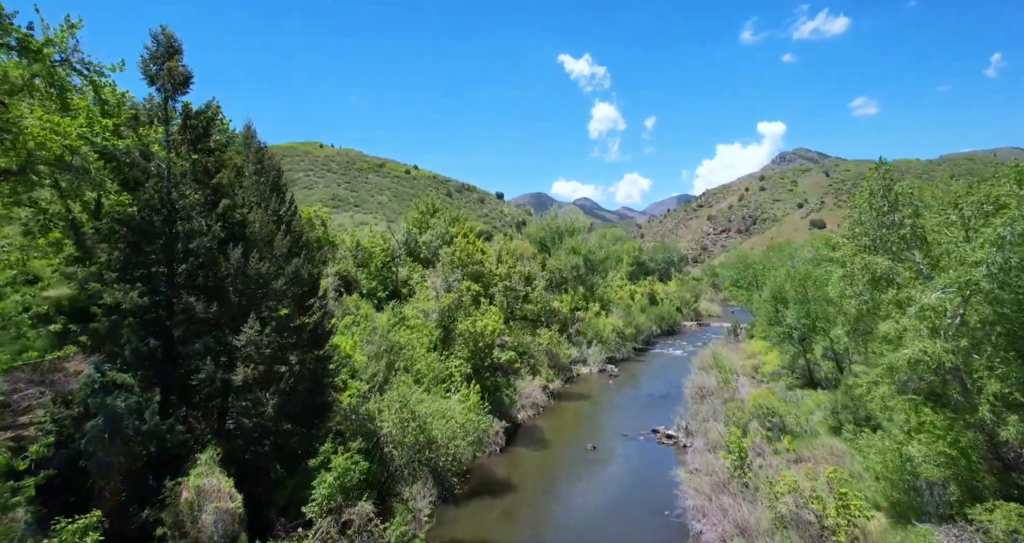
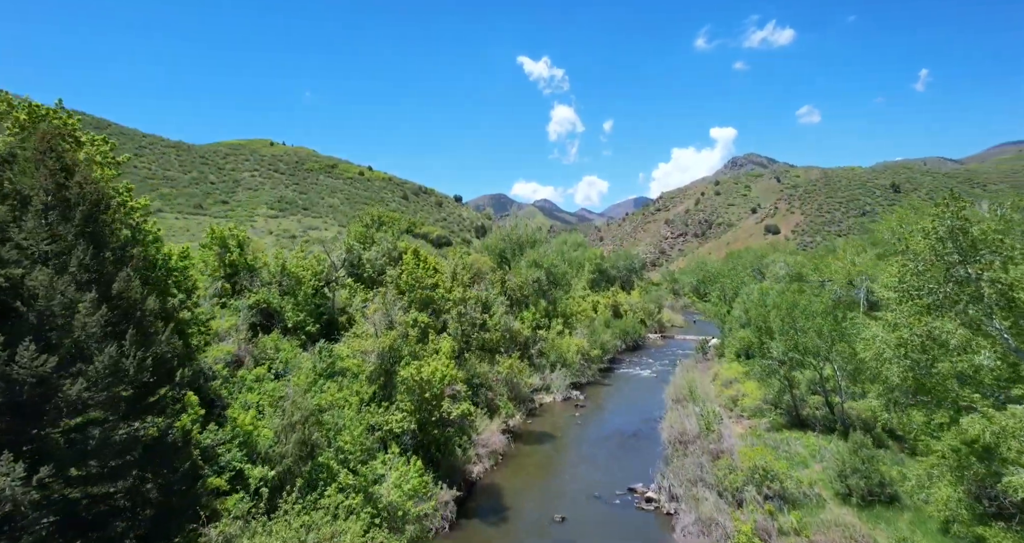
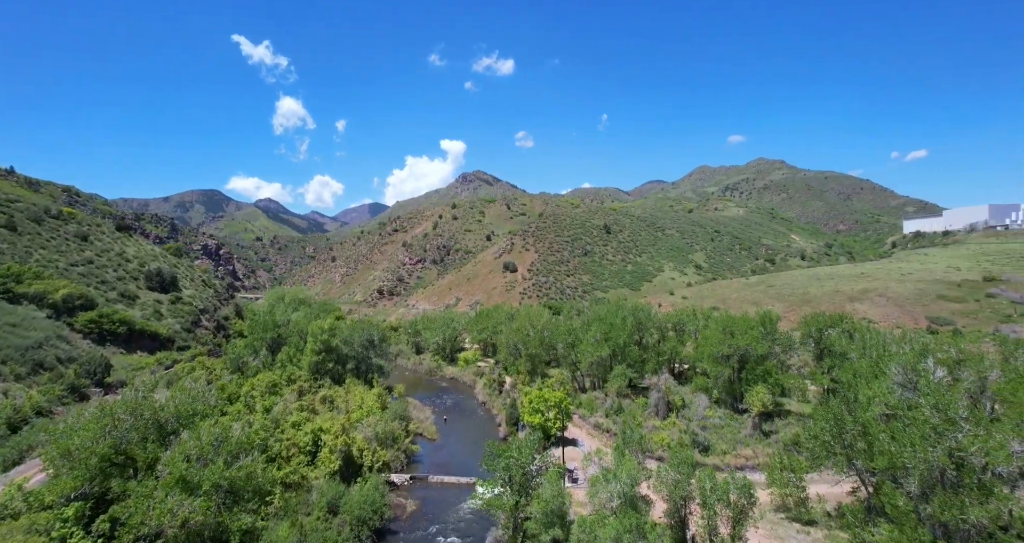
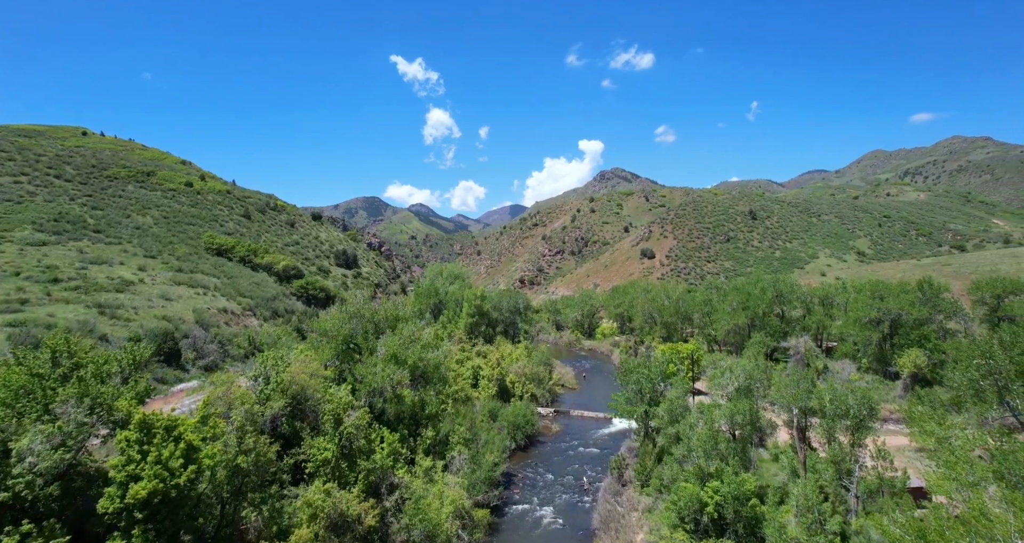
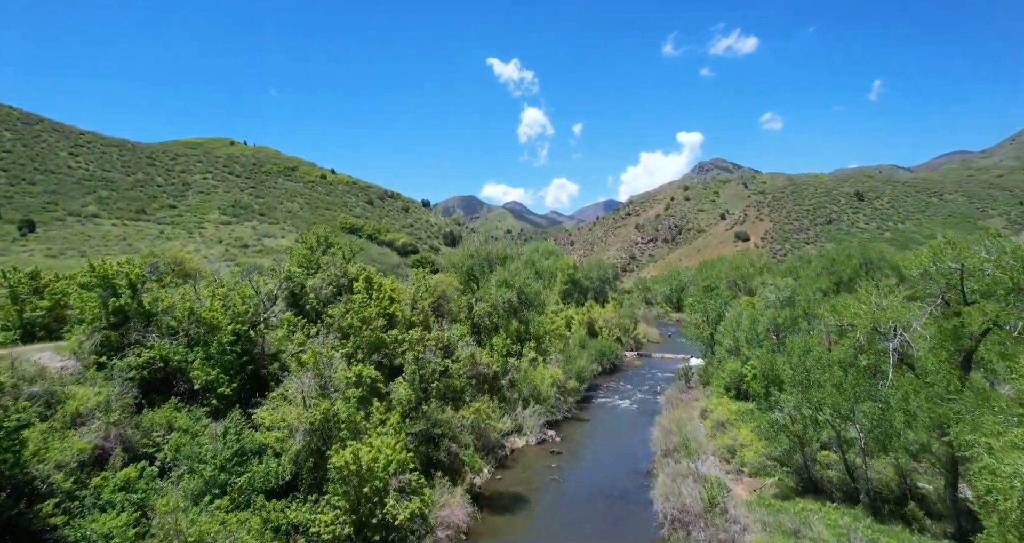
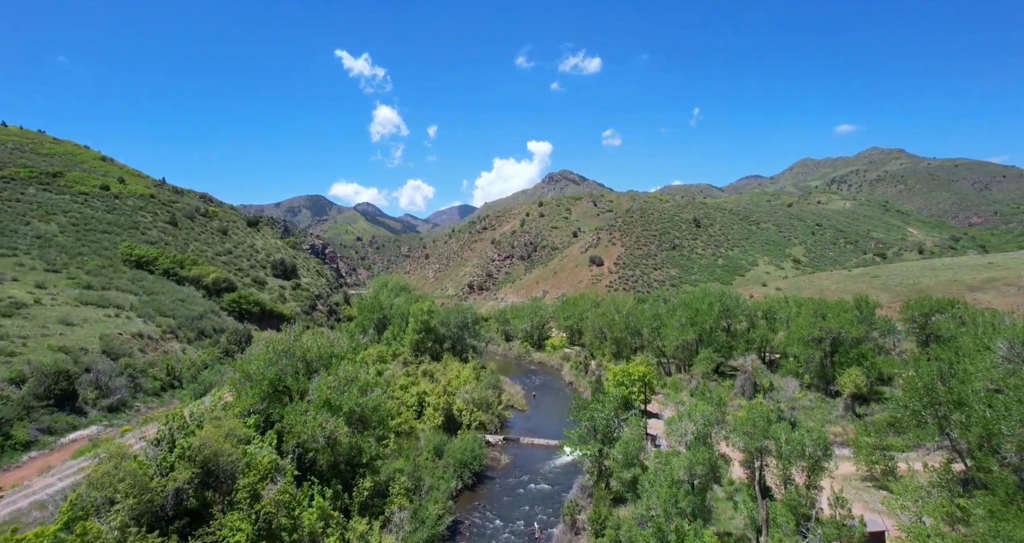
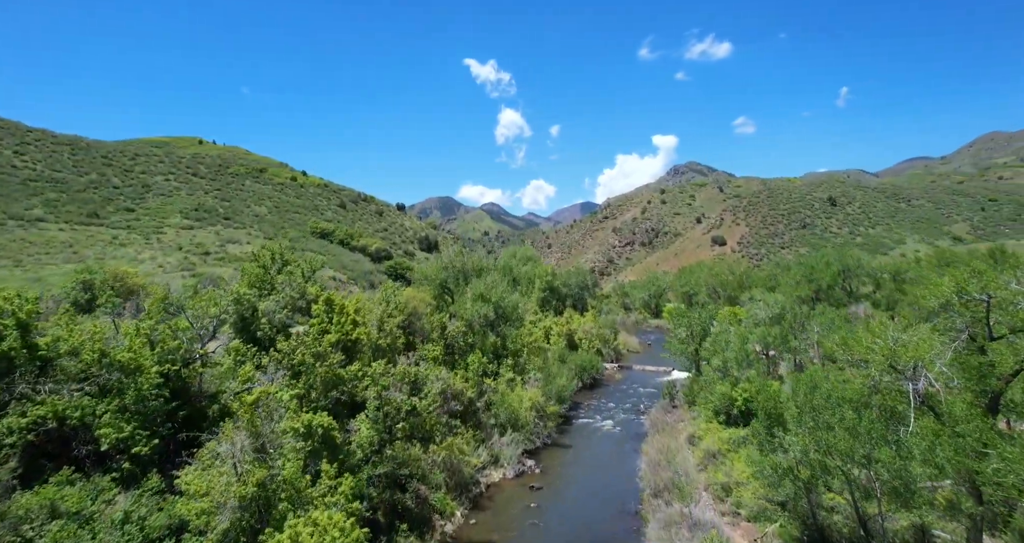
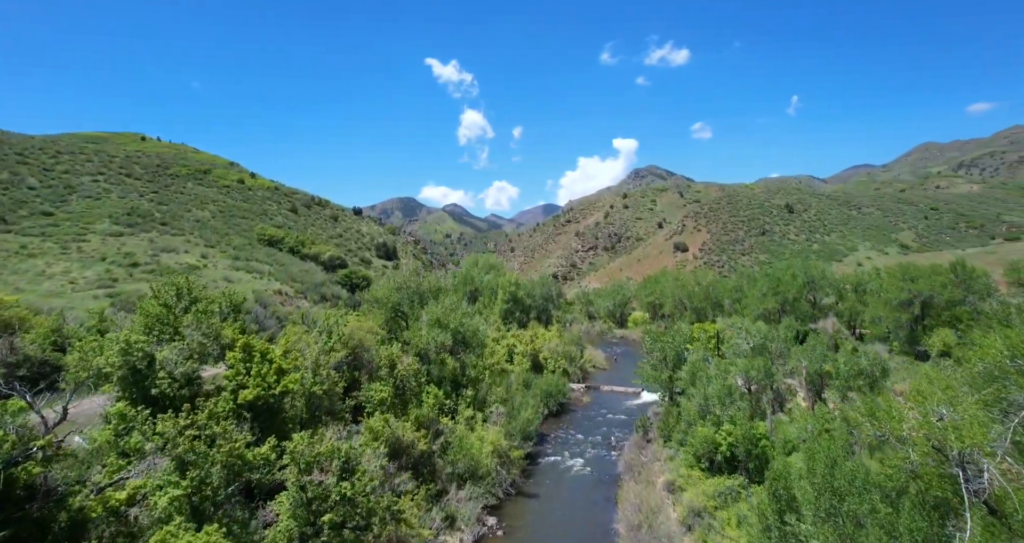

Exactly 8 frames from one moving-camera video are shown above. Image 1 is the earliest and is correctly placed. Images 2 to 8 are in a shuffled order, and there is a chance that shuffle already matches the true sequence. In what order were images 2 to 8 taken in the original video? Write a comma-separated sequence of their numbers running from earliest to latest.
2, 5, 7, 8, 4, 6, 3
